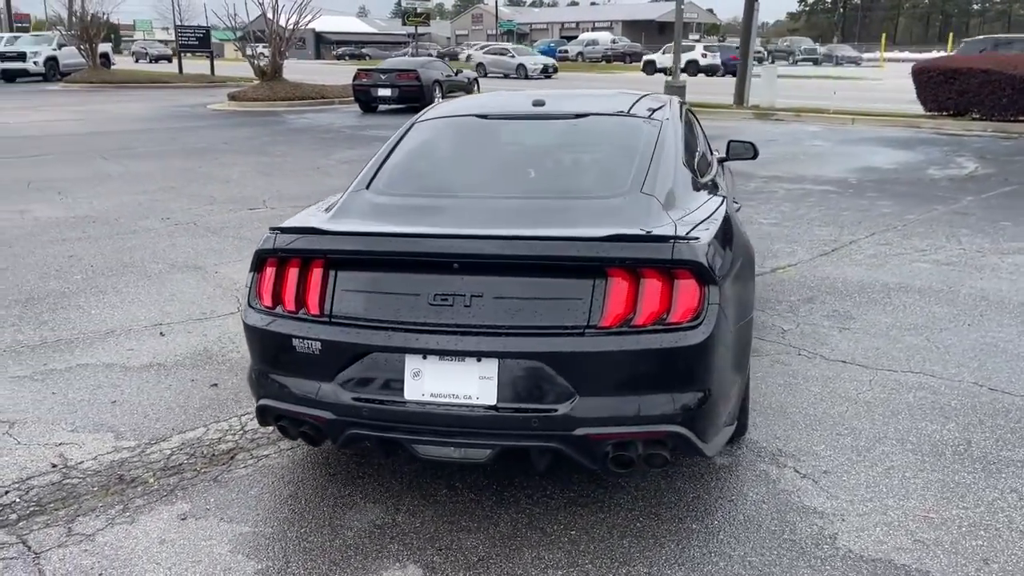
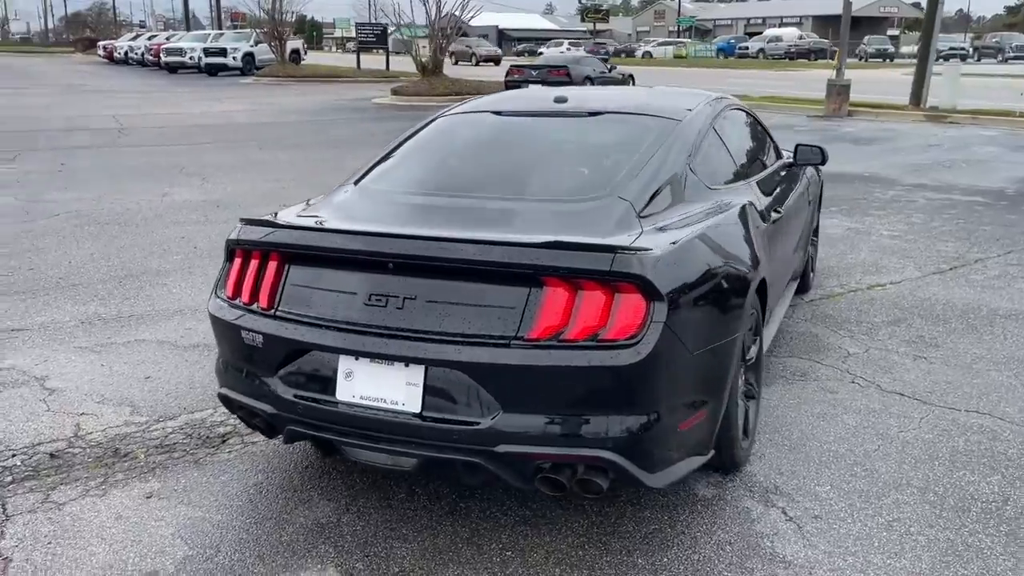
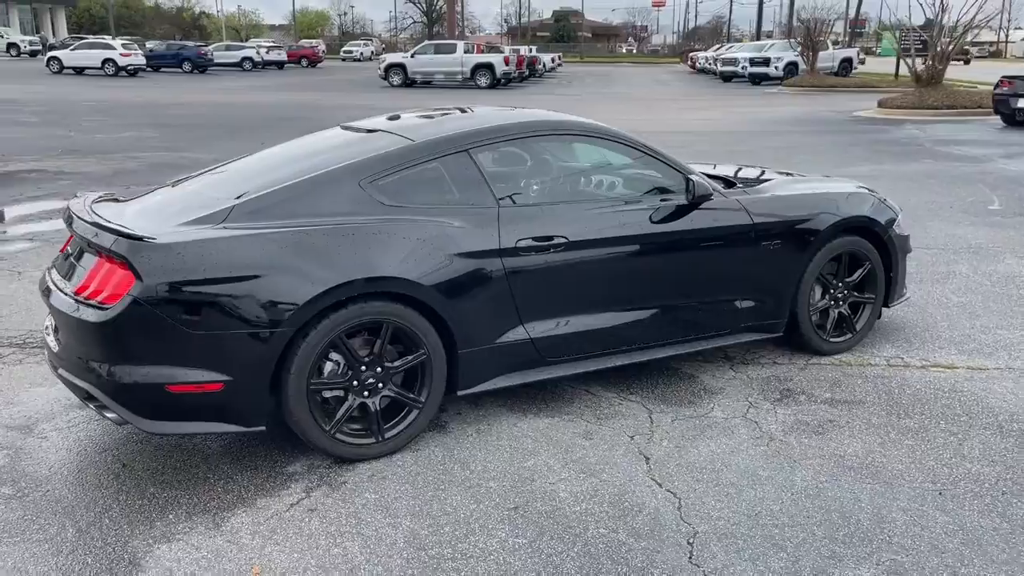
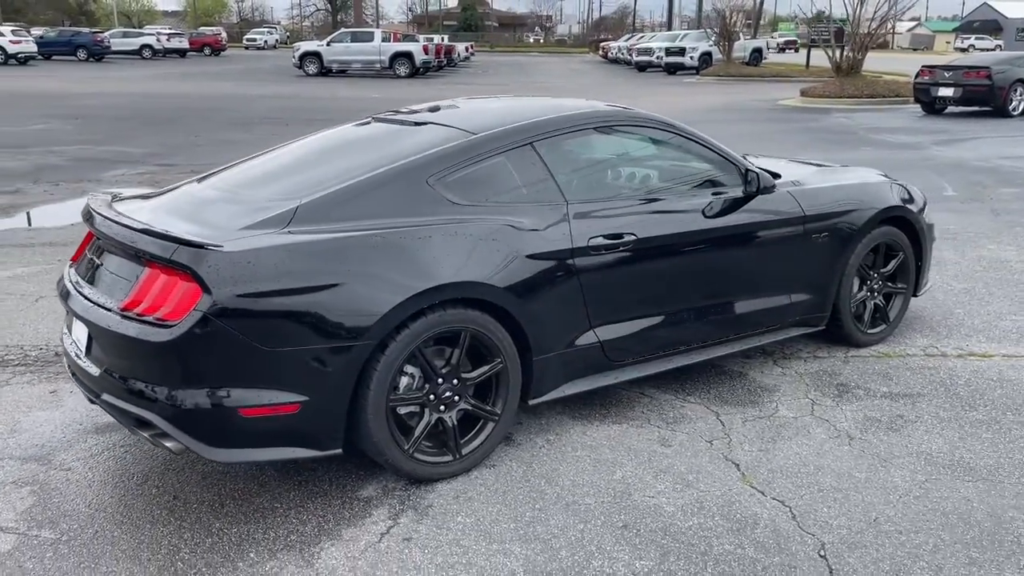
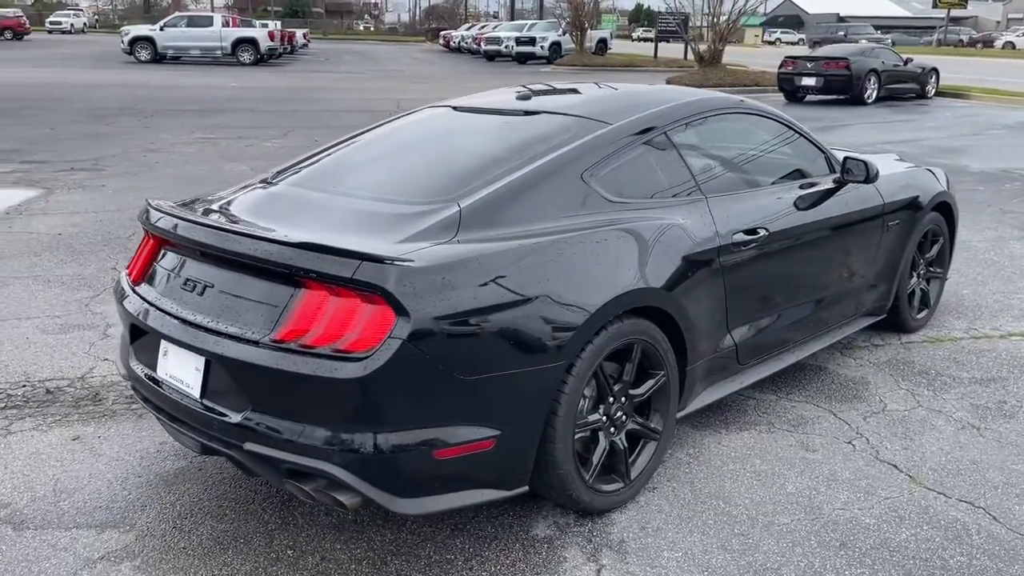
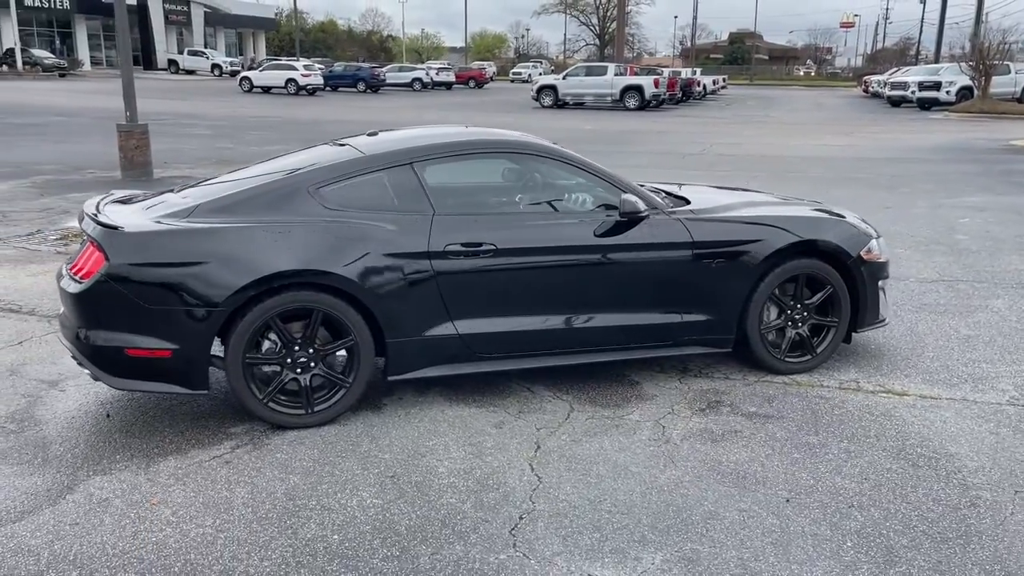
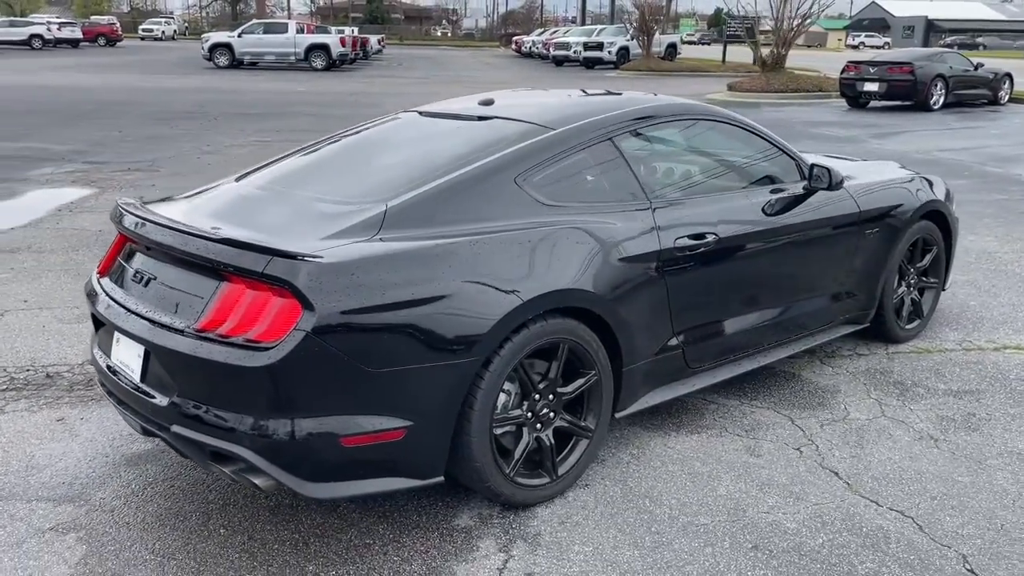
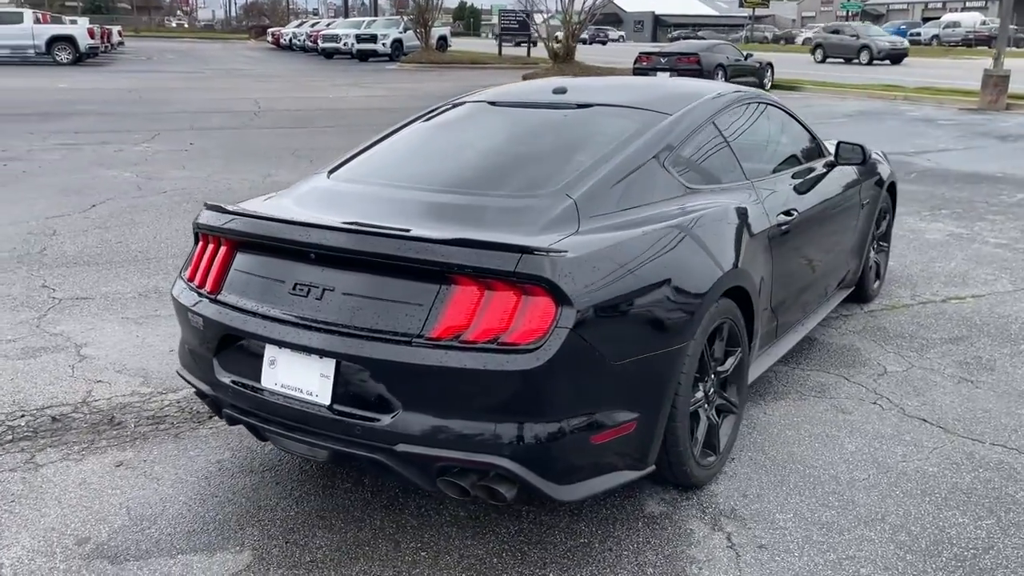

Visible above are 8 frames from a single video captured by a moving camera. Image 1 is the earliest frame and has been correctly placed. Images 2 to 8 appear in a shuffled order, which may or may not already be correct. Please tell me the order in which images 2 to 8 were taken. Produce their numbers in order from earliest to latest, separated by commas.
2, 8, 5, 7, 4, 3, 6
